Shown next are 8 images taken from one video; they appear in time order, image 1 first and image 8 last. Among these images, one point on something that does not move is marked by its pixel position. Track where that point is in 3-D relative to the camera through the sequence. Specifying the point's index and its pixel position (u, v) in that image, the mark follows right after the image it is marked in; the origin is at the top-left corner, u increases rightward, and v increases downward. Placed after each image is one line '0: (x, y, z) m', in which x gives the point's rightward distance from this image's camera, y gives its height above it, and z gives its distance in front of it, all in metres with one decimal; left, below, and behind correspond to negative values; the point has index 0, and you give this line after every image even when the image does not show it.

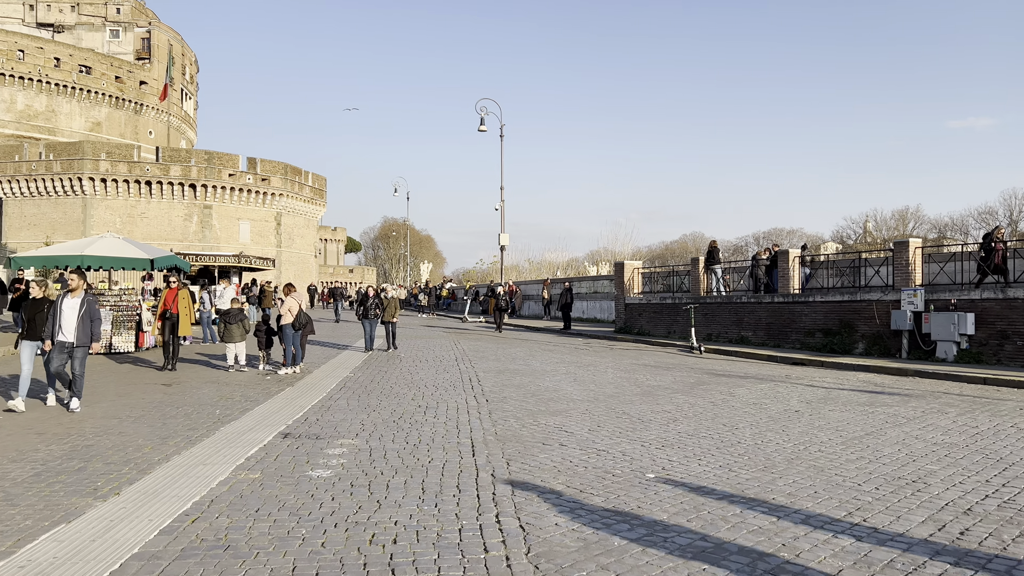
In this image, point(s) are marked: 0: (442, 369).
0: (-1.4, -1.6, +14.6) m
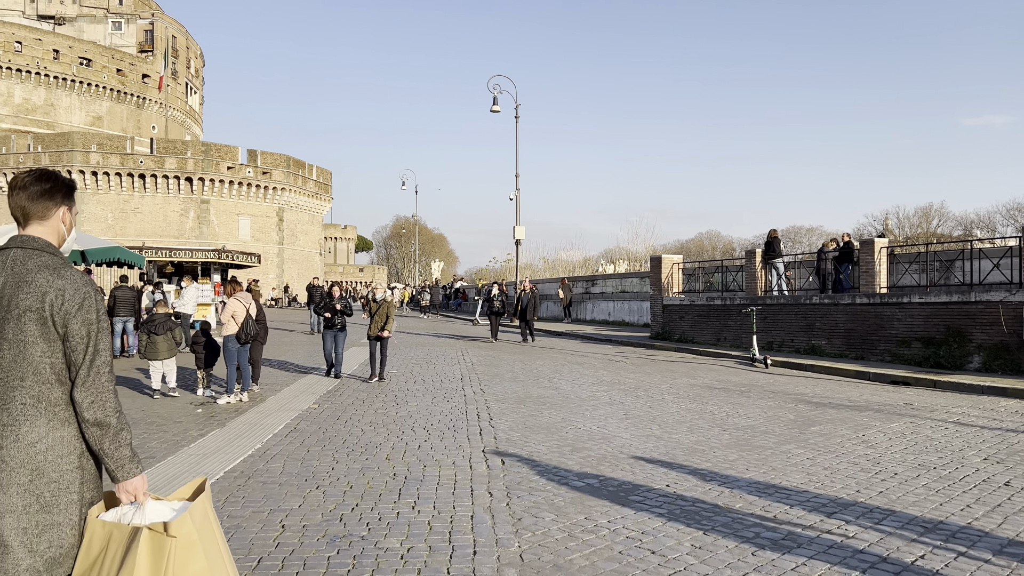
0: (-1.0, -1.6, +10.6) m
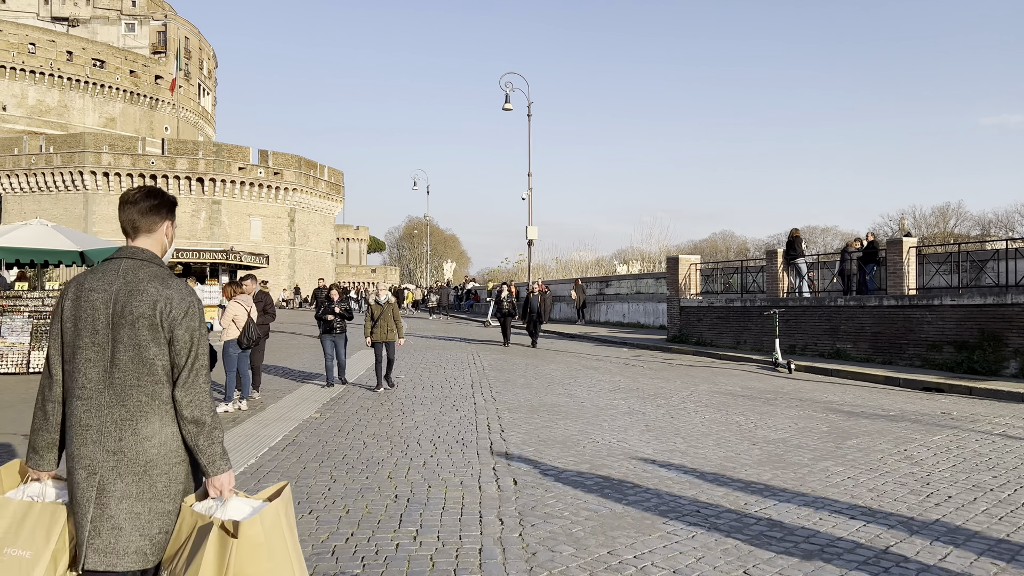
0: (-0.8, -1.6, +10.1) m
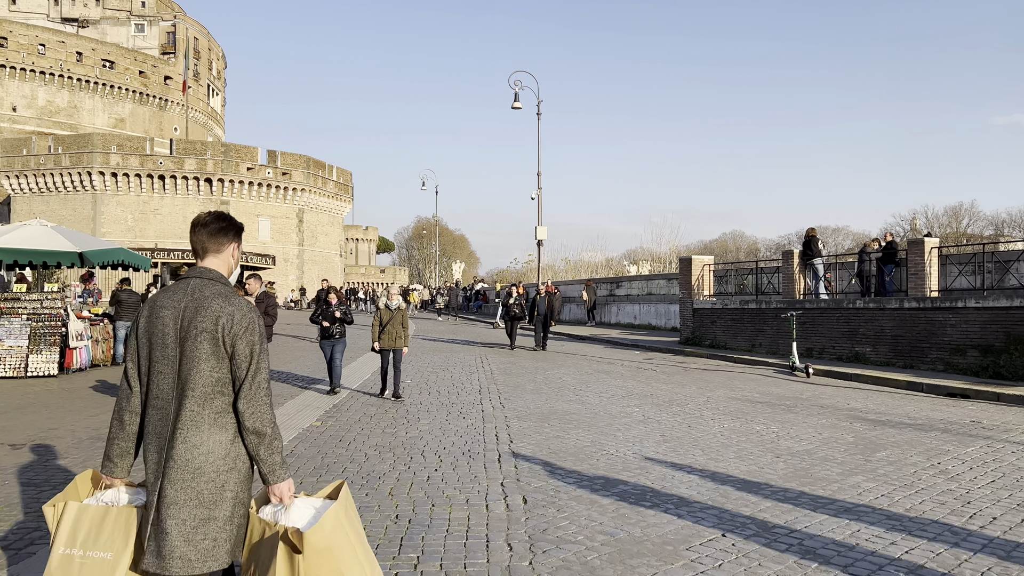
0: (-0.7, -1.6, +9.7) m
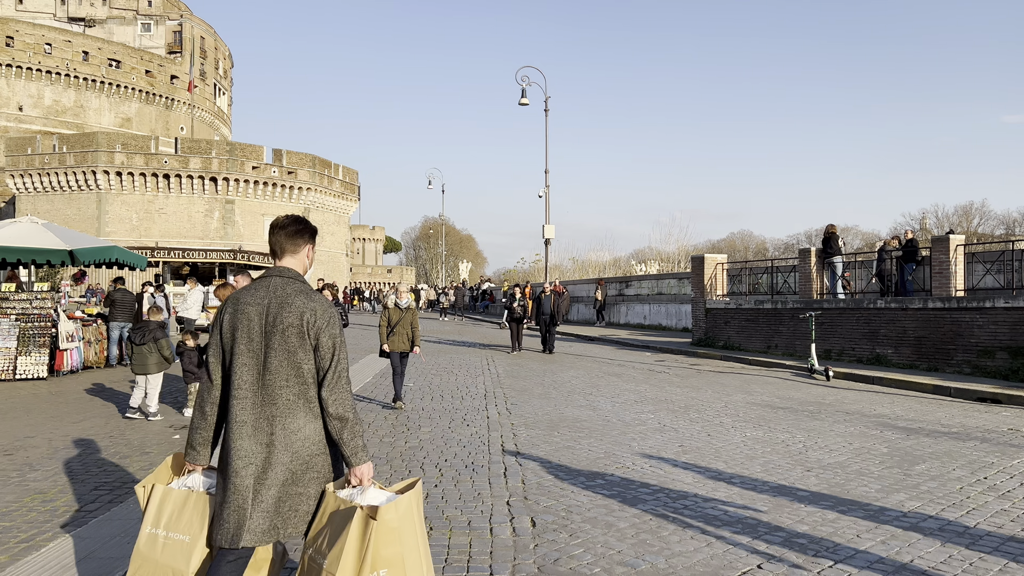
0: (-0.6, -1.6, +9.1) m
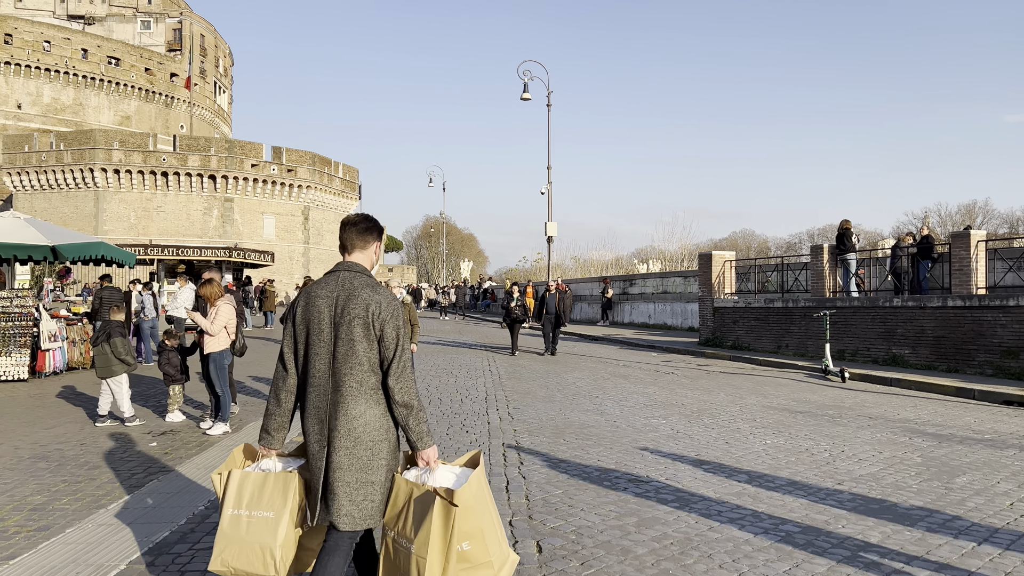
0: (-0.6, -1.6, +8.4) m
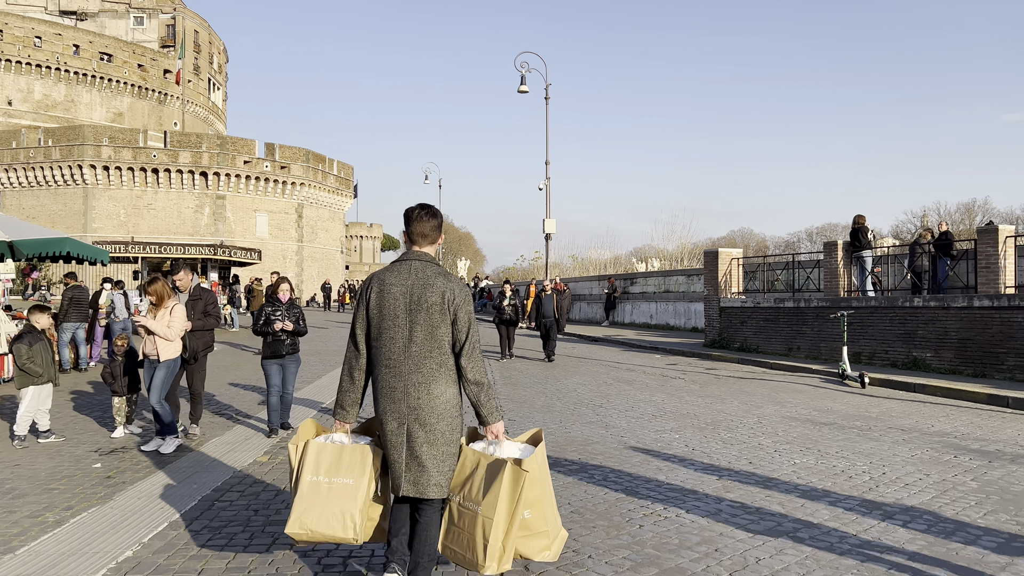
0: (-0.7, -1.6, +7.5) m
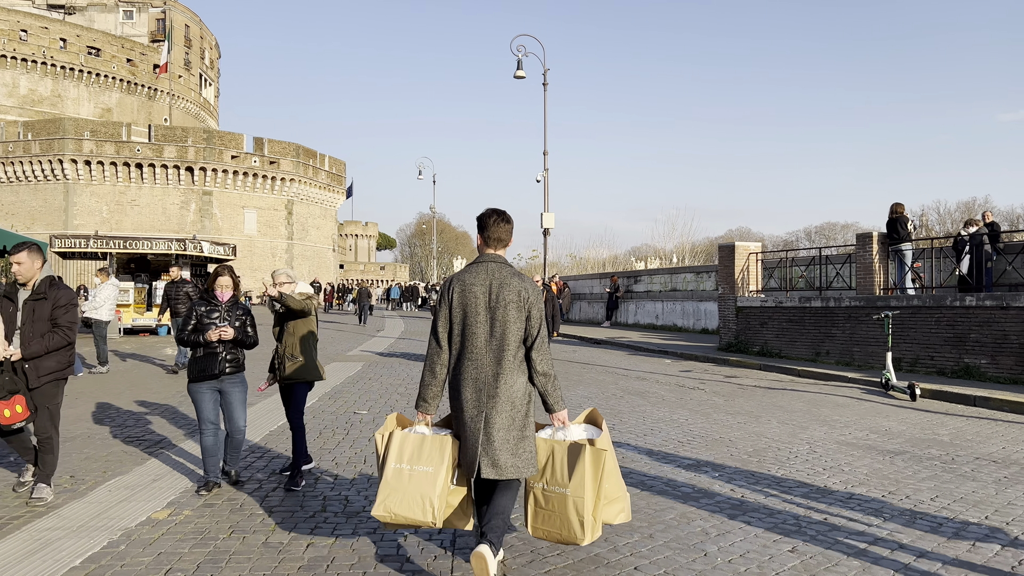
0: (-0.7, -1.5, +5.6) m
